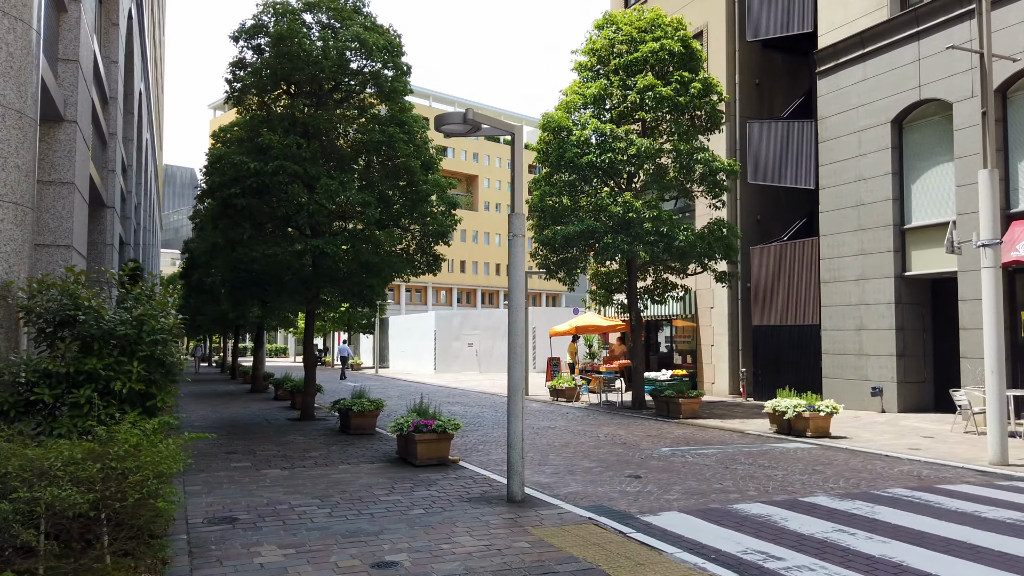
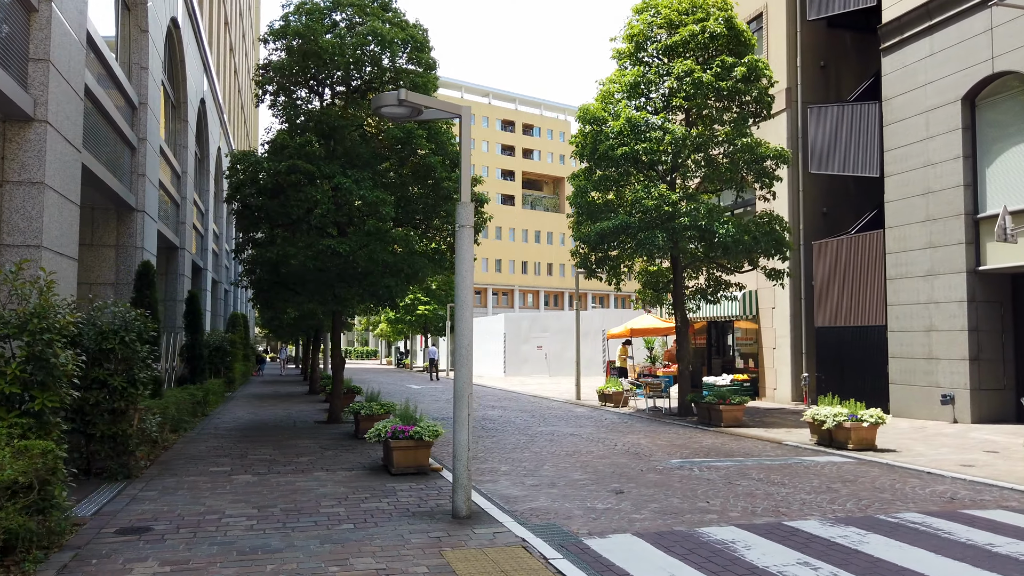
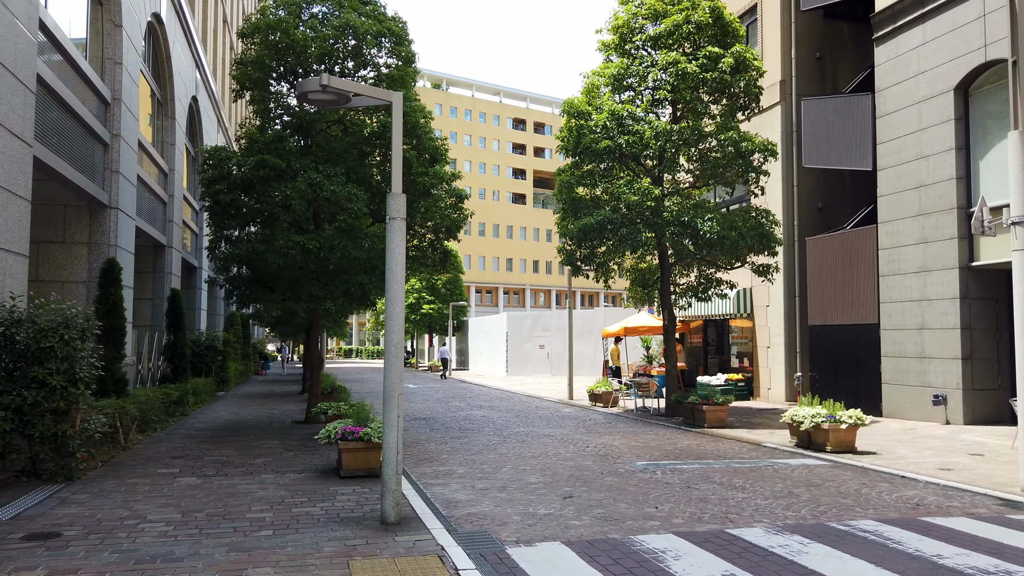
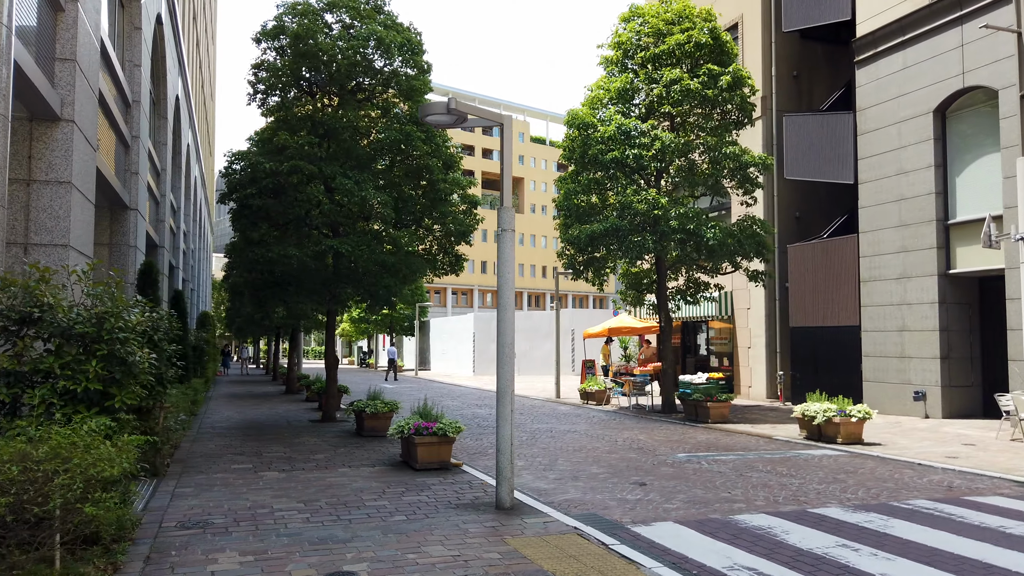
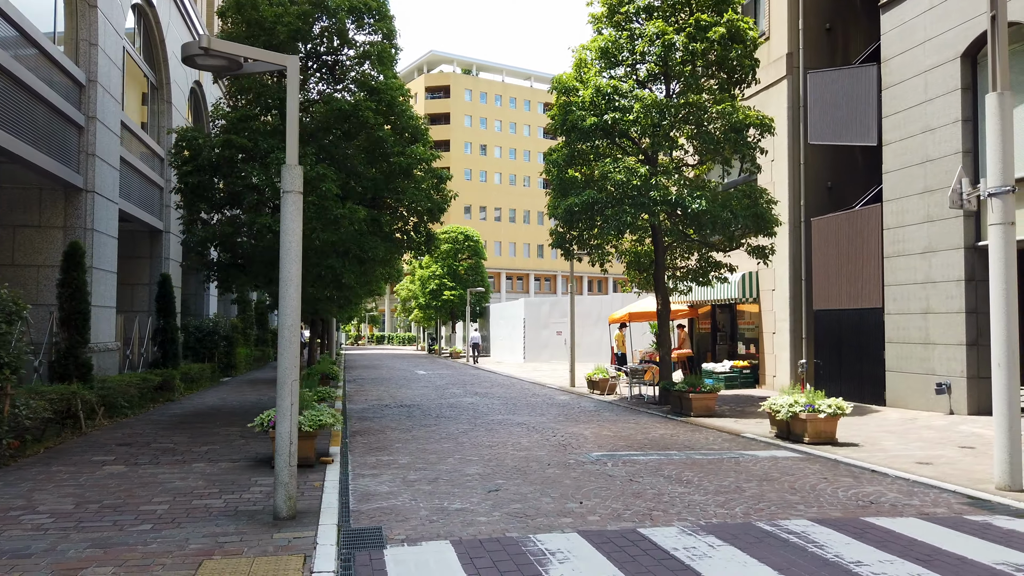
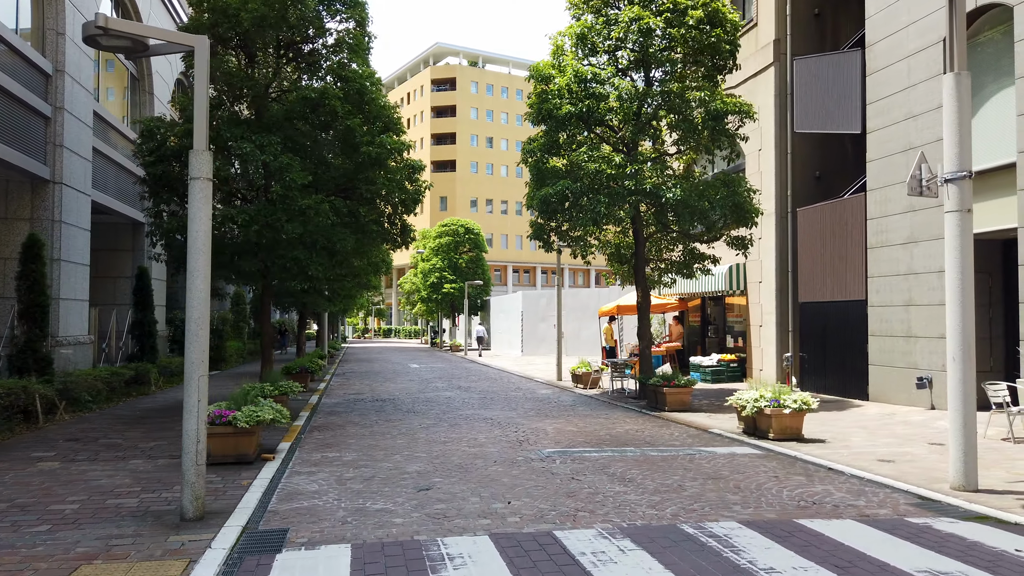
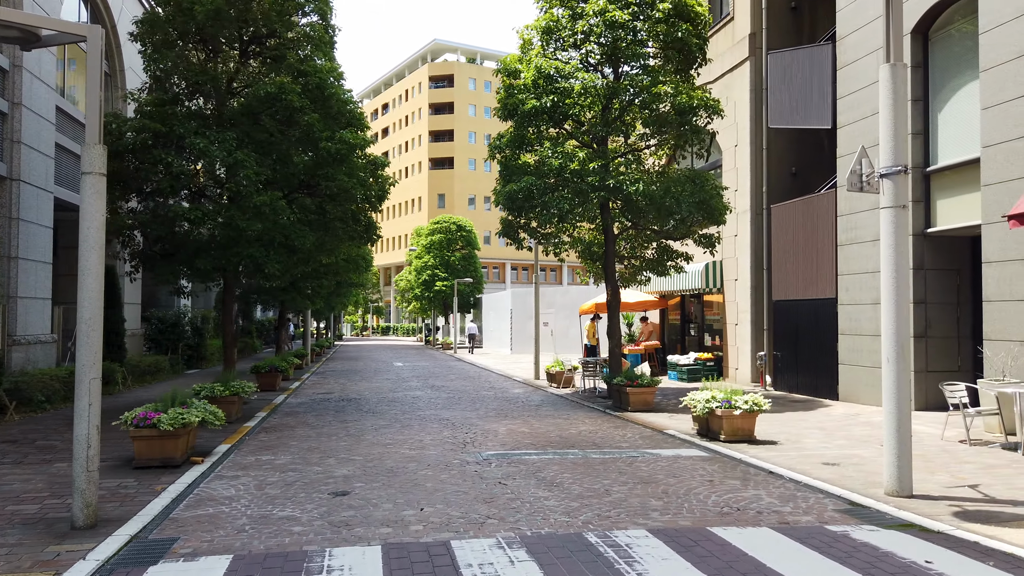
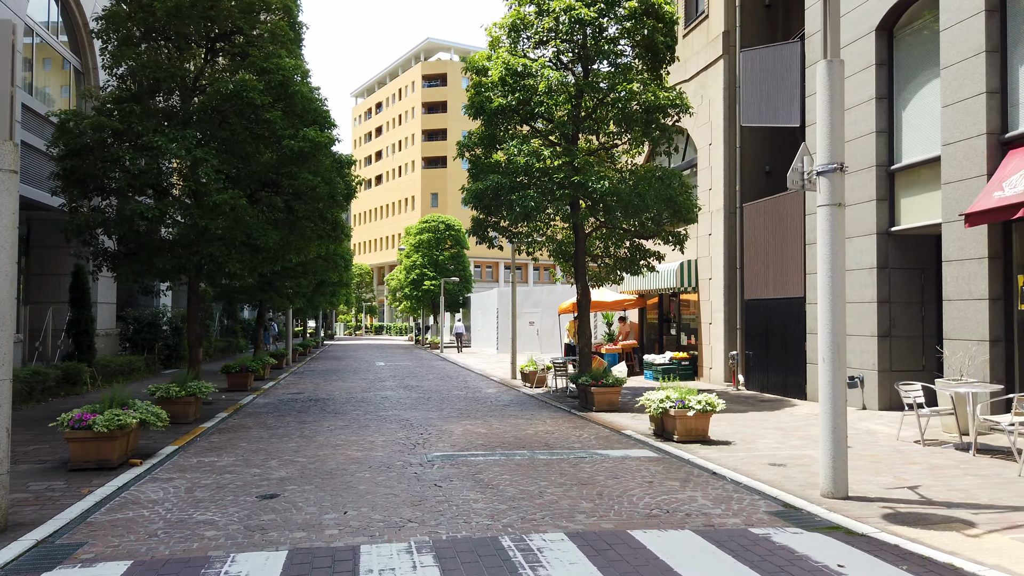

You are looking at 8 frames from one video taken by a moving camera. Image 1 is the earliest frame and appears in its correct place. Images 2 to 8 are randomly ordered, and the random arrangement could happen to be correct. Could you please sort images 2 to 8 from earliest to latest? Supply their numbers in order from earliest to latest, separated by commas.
4, 2, 3, 5, 6, 7, 8
